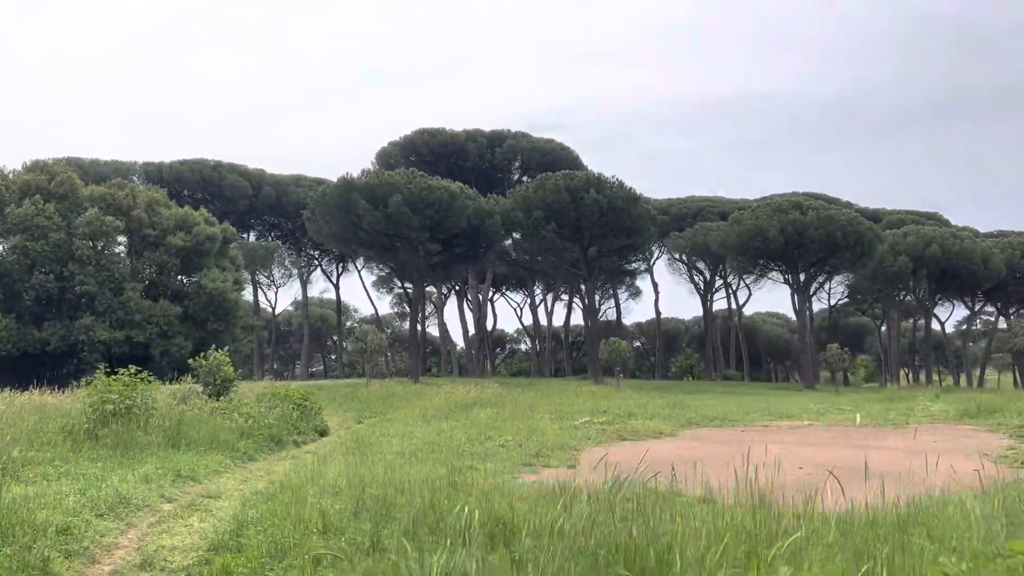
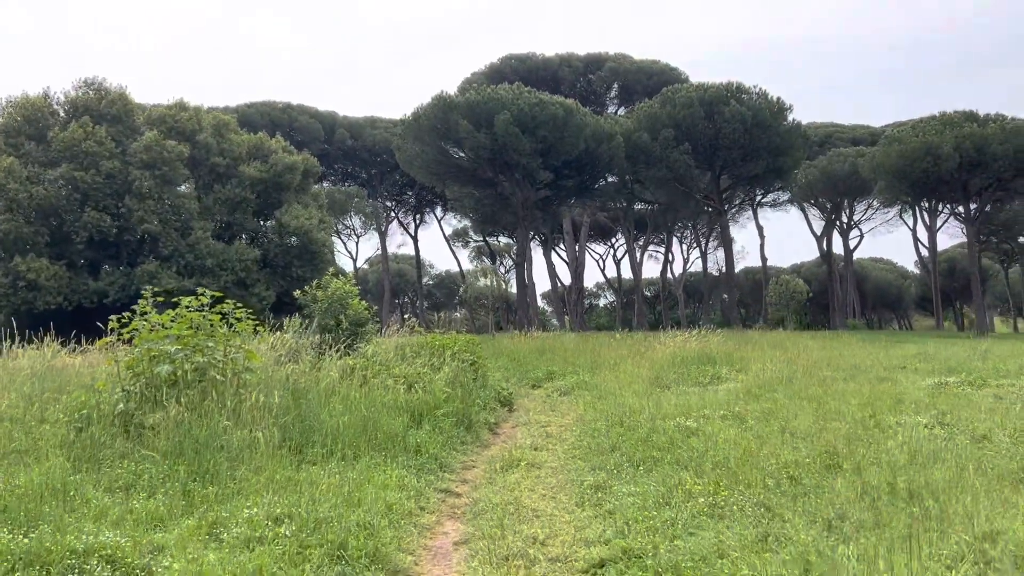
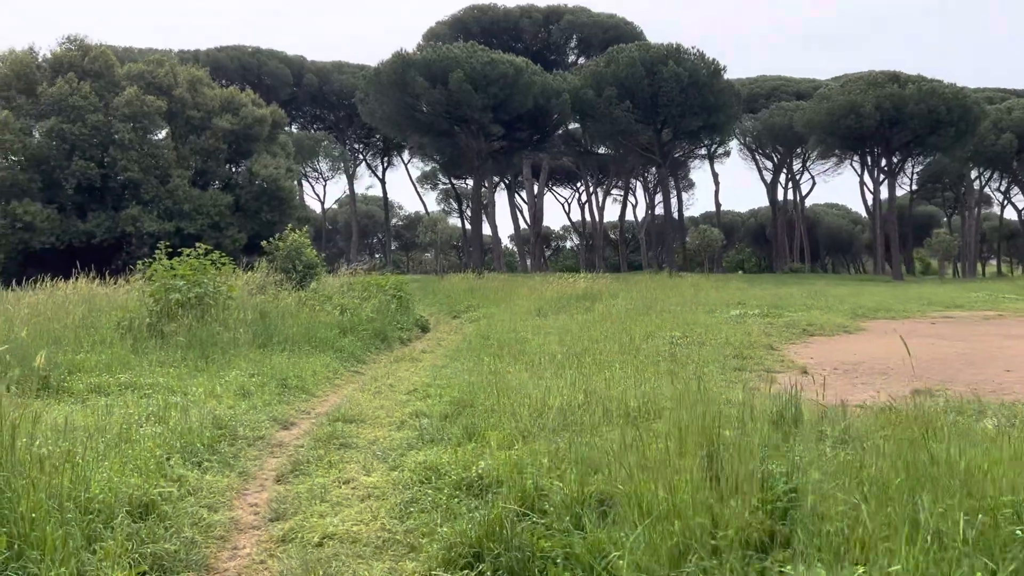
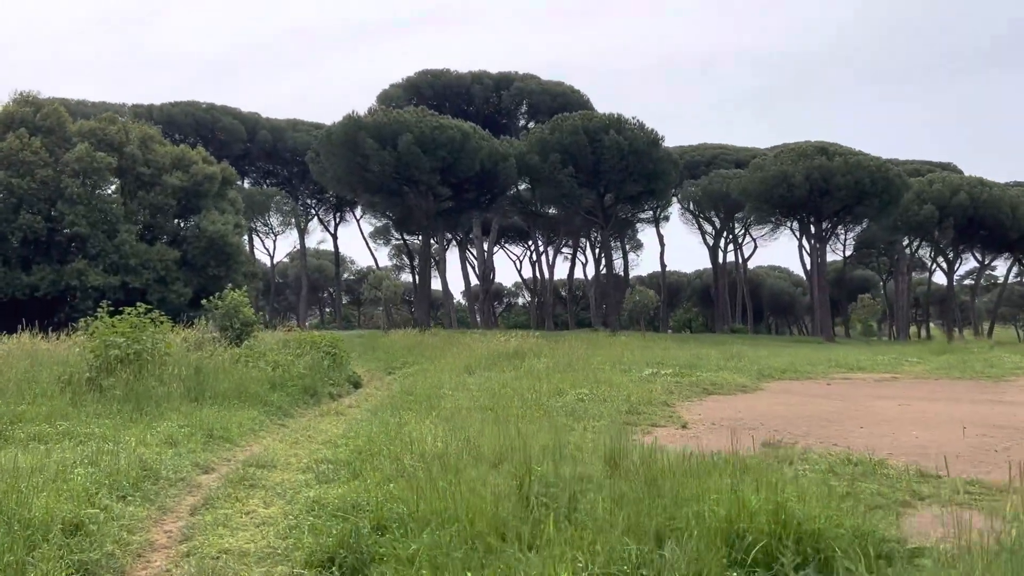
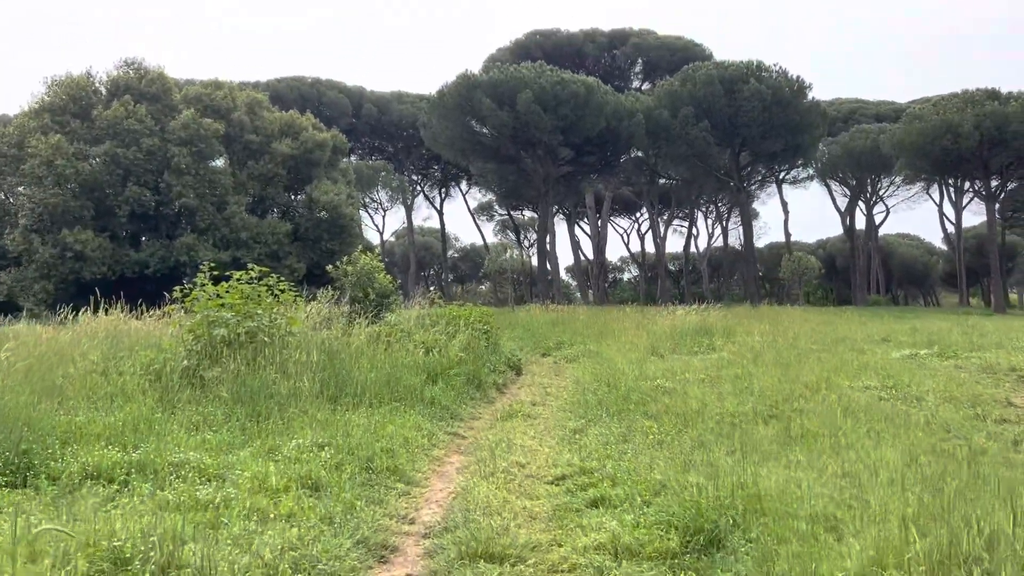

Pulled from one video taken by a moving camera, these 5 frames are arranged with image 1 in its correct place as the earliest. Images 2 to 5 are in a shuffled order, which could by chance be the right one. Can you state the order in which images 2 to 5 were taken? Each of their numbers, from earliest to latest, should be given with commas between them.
4, 3, 5, 2
